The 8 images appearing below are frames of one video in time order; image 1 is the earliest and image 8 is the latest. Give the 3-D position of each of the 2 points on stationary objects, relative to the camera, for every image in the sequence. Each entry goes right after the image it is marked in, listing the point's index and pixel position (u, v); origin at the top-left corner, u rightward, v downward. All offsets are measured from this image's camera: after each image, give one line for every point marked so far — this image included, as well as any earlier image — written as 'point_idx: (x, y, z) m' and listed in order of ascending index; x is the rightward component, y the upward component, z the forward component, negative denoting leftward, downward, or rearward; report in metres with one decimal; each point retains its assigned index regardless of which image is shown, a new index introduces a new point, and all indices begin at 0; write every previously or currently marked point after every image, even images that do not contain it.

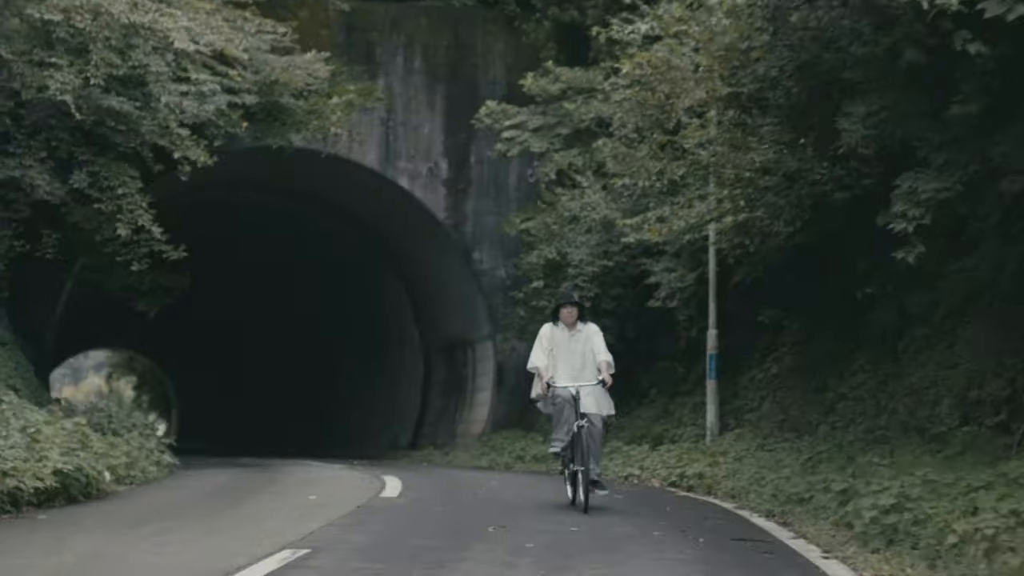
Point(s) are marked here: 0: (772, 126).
0: (+1.3, +0.8, +10.0) m
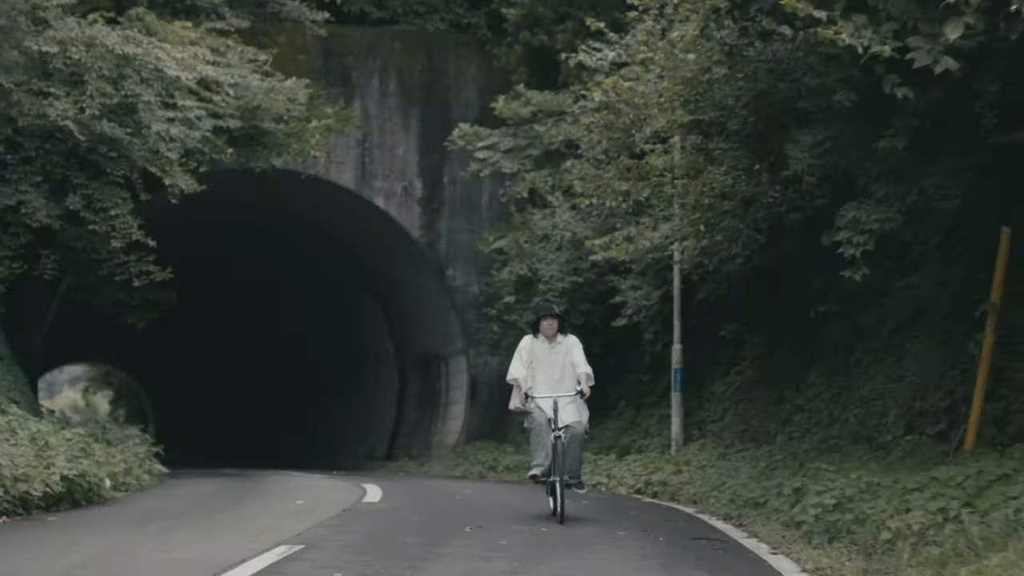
0: (+1.1, +0.7, +10.7) m
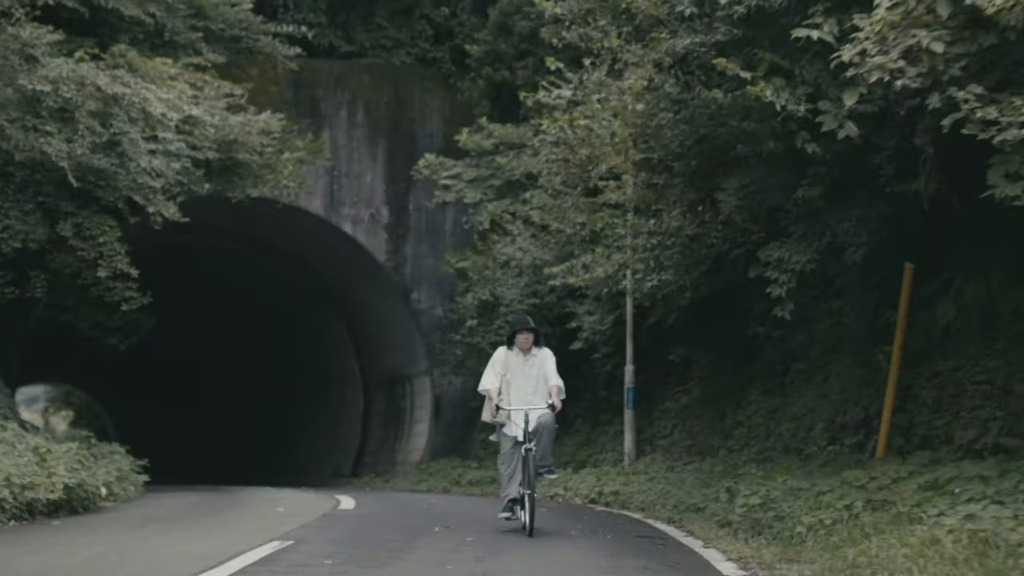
0: (+0.9, +0.5, +11.8) m
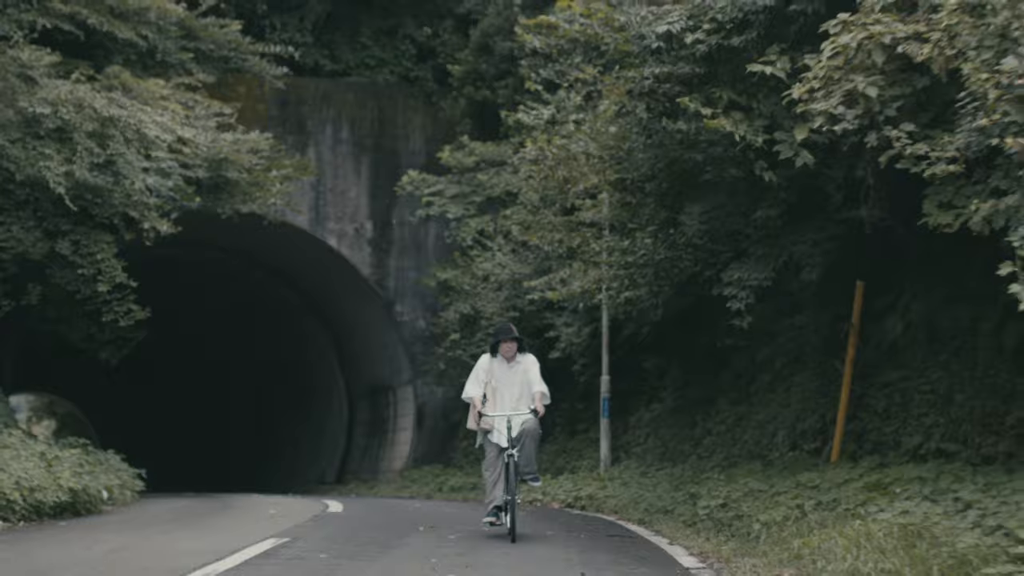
0: (+0.8, +0.5, +12.5) m
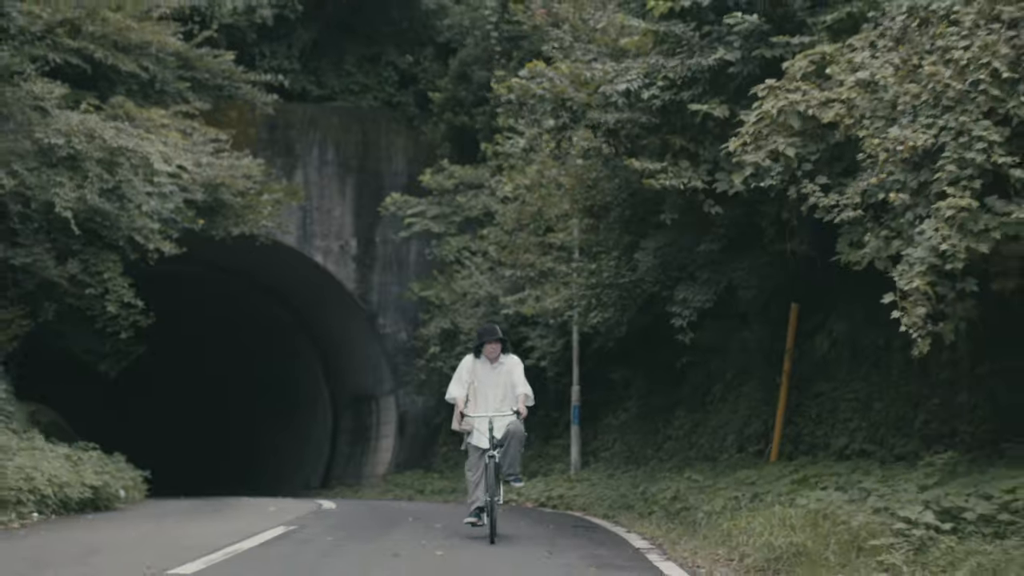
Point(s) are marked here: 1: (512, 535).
0: (+0.6, +0.3, +13.8) m
1: (0.0, -1.2, +10.1) m
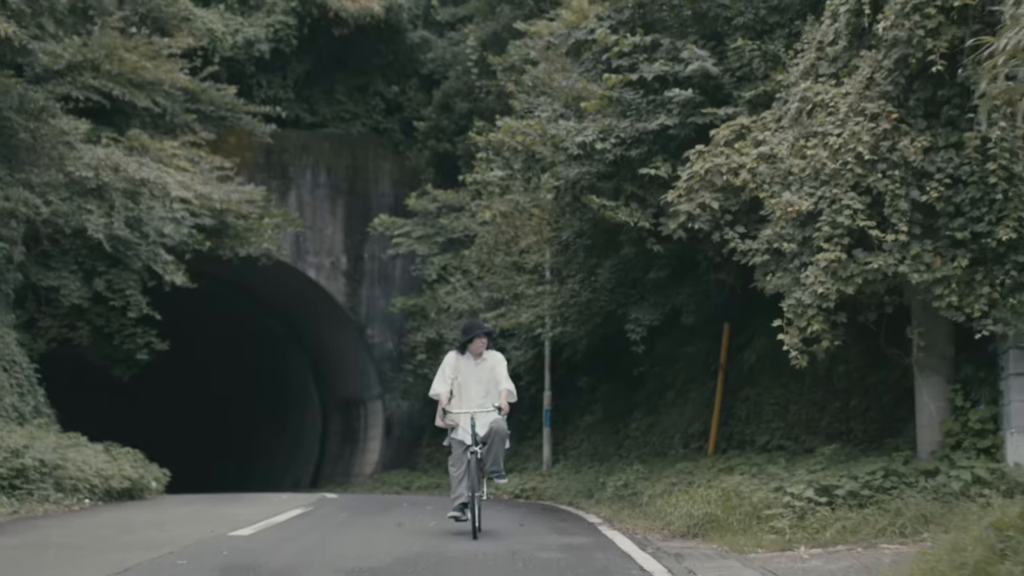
0: (+0.5, +0.2, +16.0) m
1: (-0.1, -1.4, +12.3) m
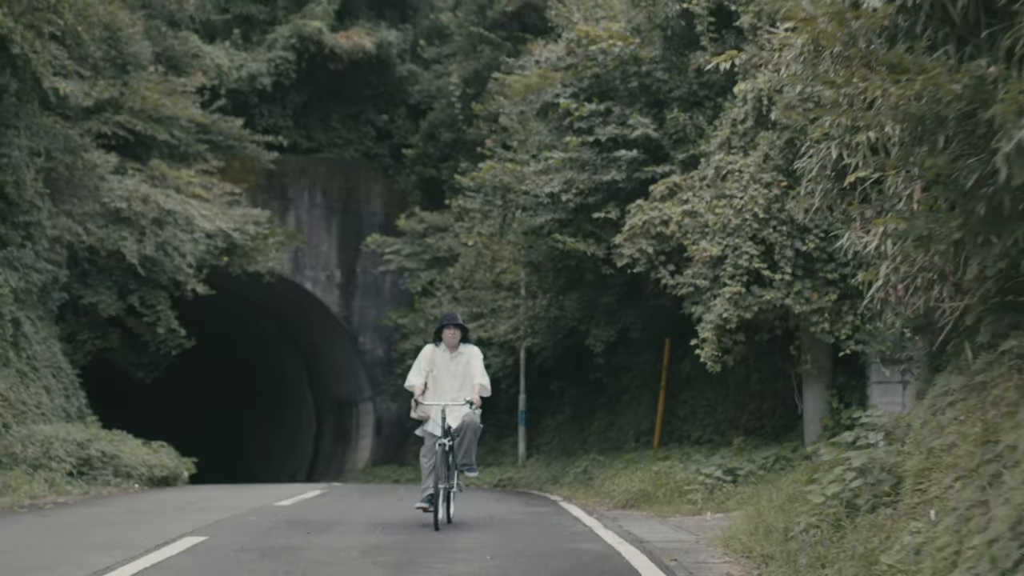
0: (+0.3, 0.0, +18.8) m
1: (-0.3, -1.5, +15.1) m
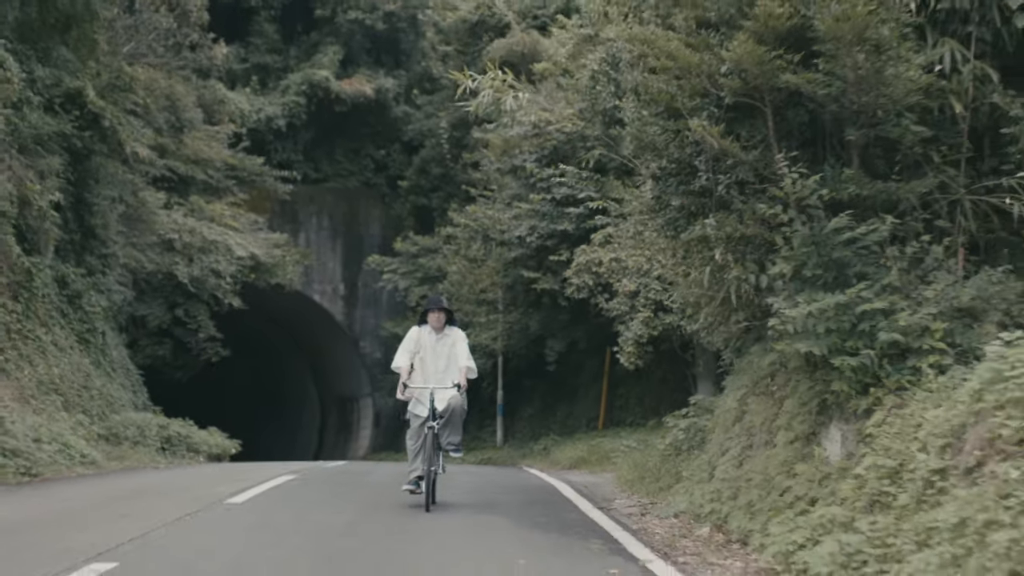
0: (0.0, -0.2, +23.9) m
1: (-0.5, -1.7, +20.1) m
